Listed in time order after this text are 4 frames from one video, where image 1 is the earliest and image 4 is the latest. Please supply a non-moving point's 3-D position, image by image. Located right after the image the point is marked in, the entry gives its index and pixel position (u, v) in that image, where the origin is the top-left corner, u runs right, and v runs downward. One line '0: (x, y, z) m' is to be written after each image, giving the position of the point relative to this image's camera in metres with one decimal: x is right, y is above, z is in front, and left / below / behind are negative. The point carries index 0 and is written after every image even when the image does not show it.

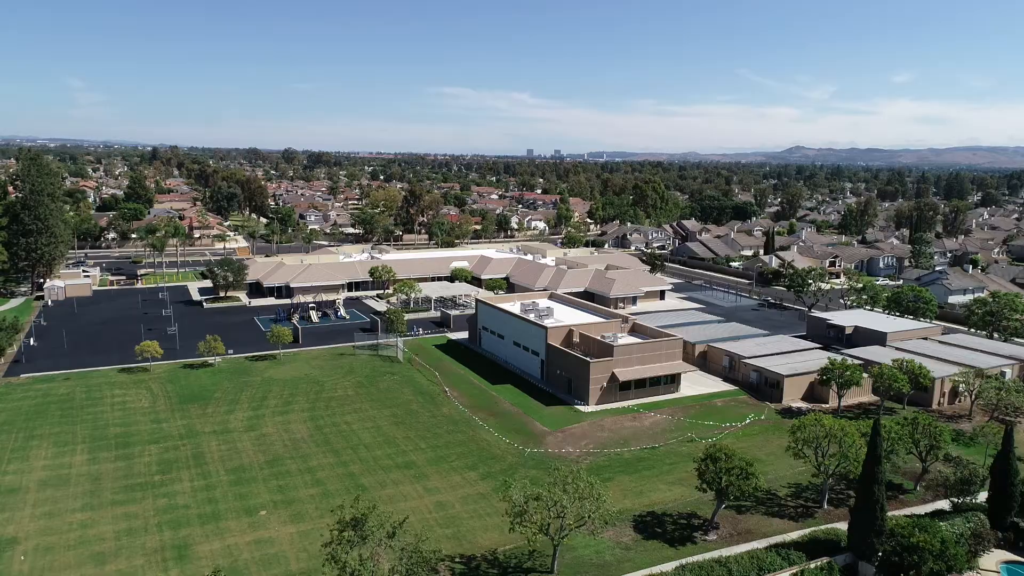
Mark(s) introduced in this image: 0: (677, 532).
0: (+4.3, -6.3, +19.9) m
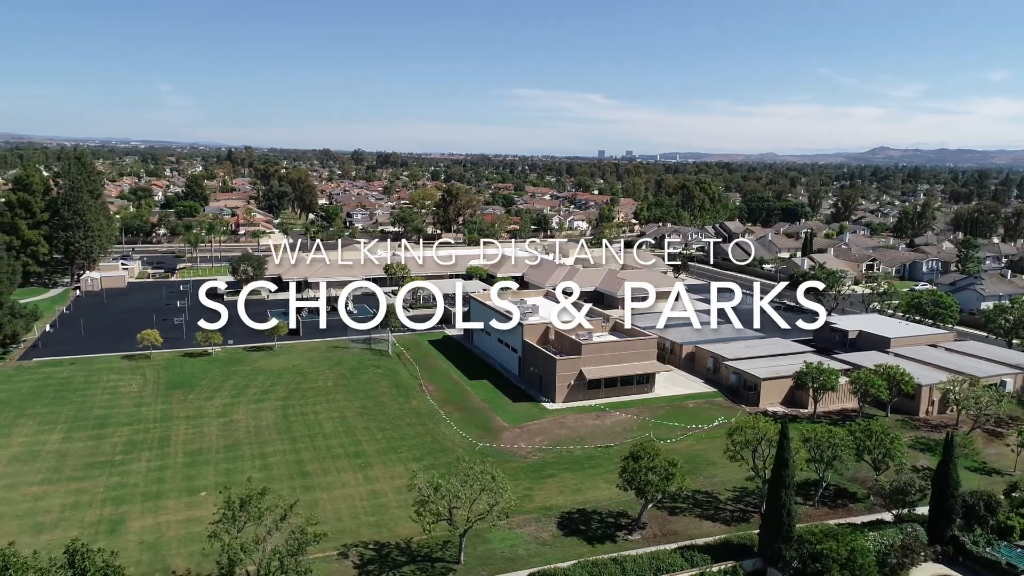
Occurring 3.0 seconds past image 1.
0: (+2.3, -6.3, +19.7) m
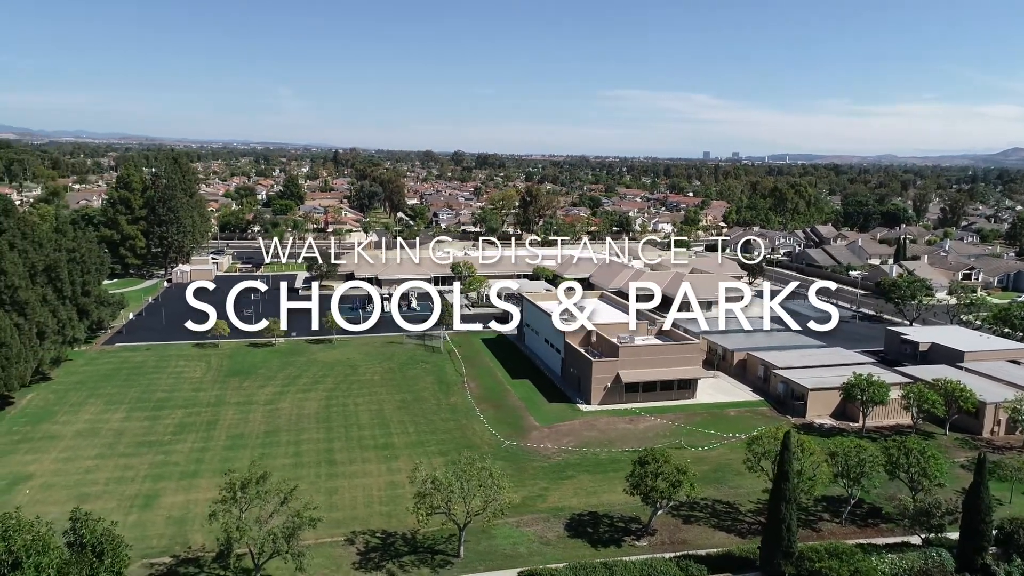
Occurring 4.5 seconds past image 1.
0: (+2.4, -6.3, +19.5) m
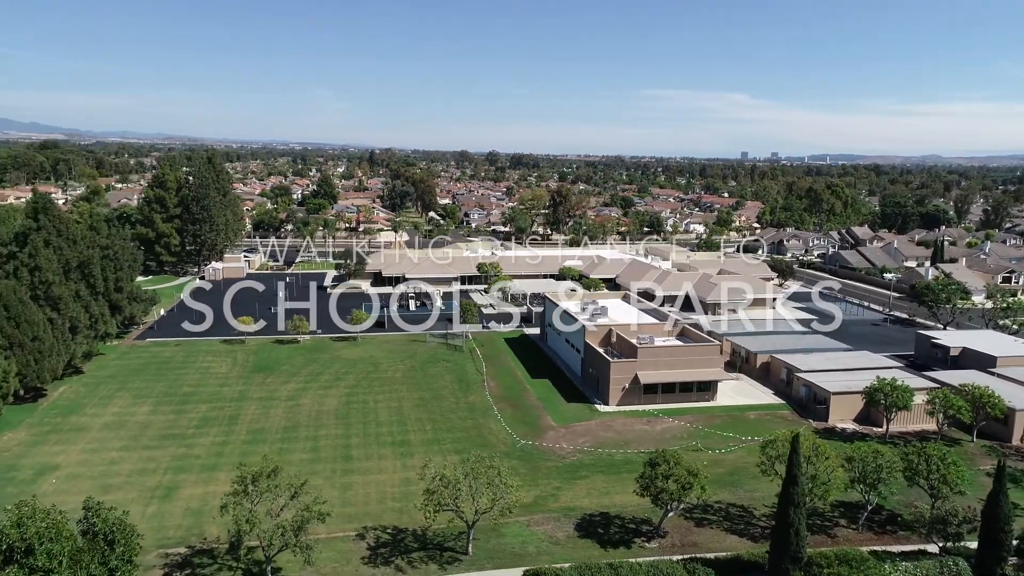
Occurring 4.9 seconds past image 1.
0: (+2.6, -6.3, +19.4) m
